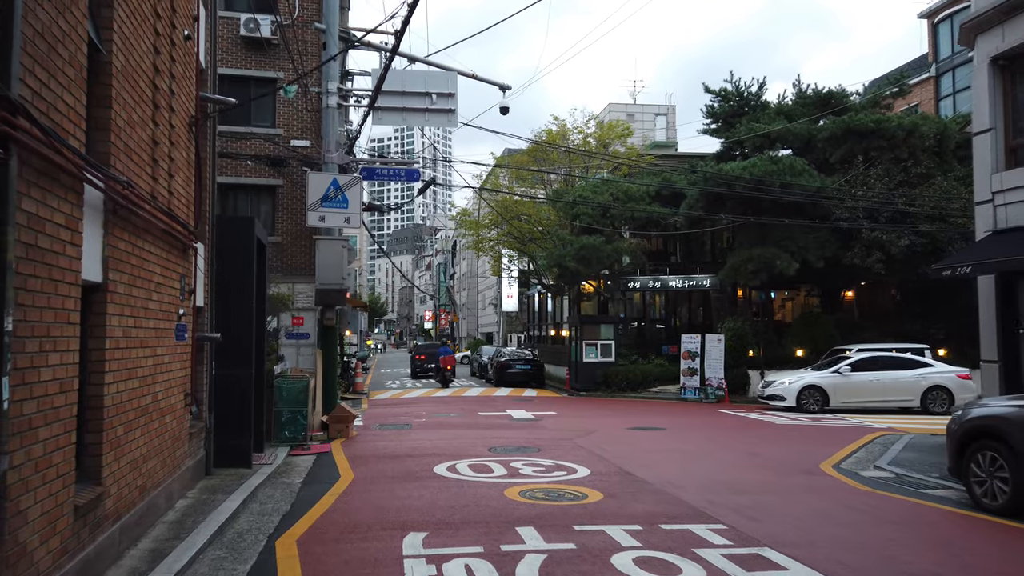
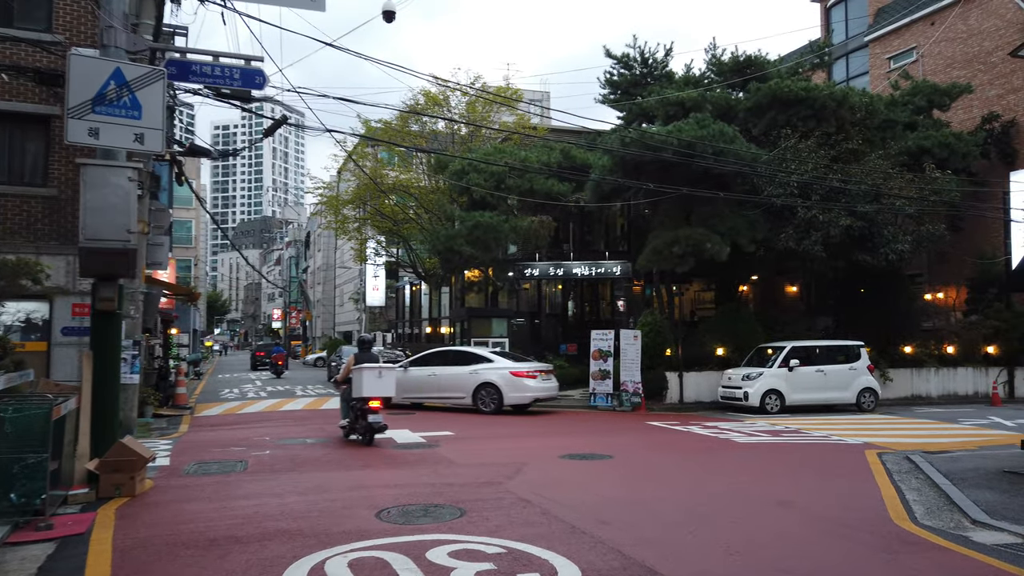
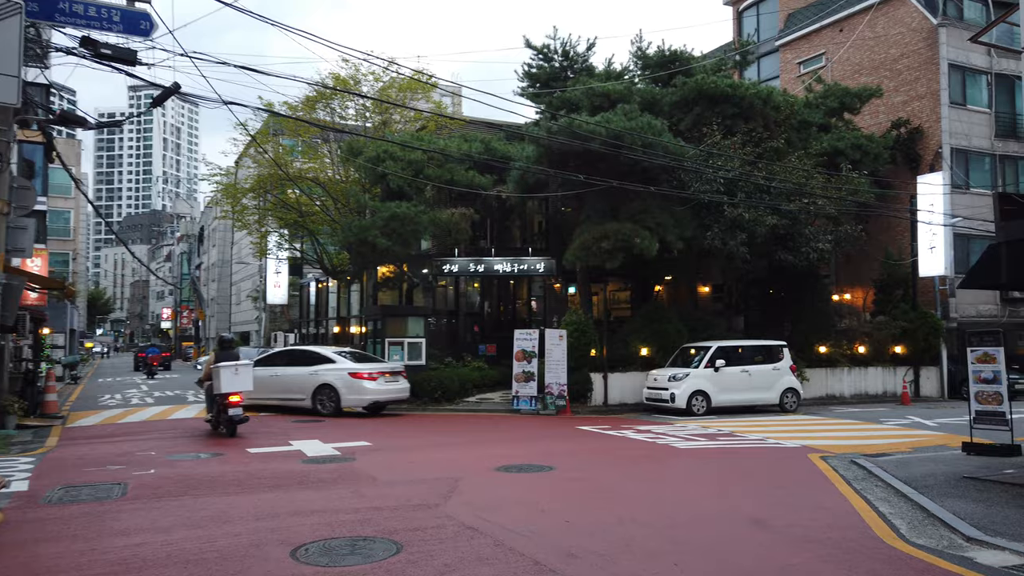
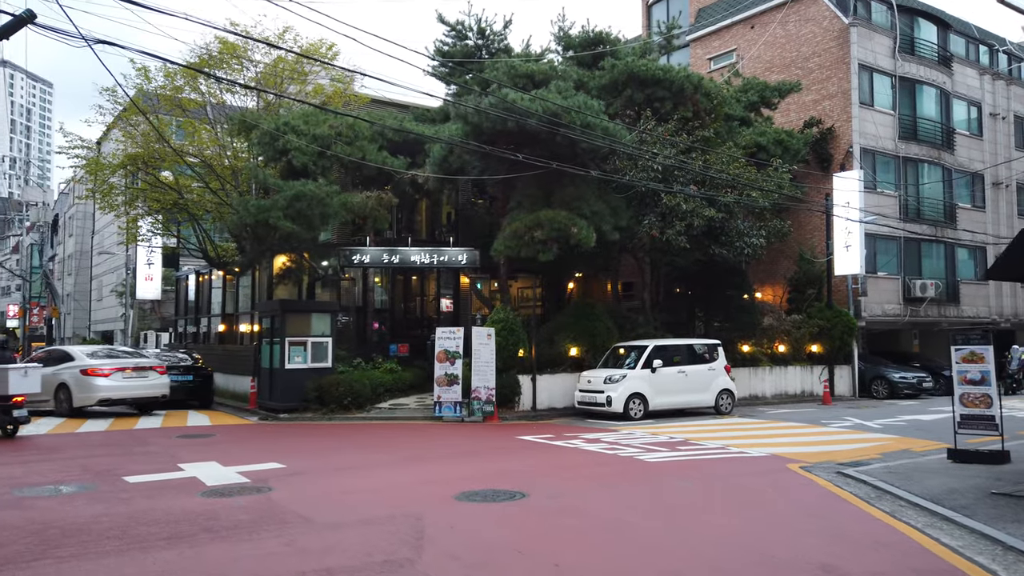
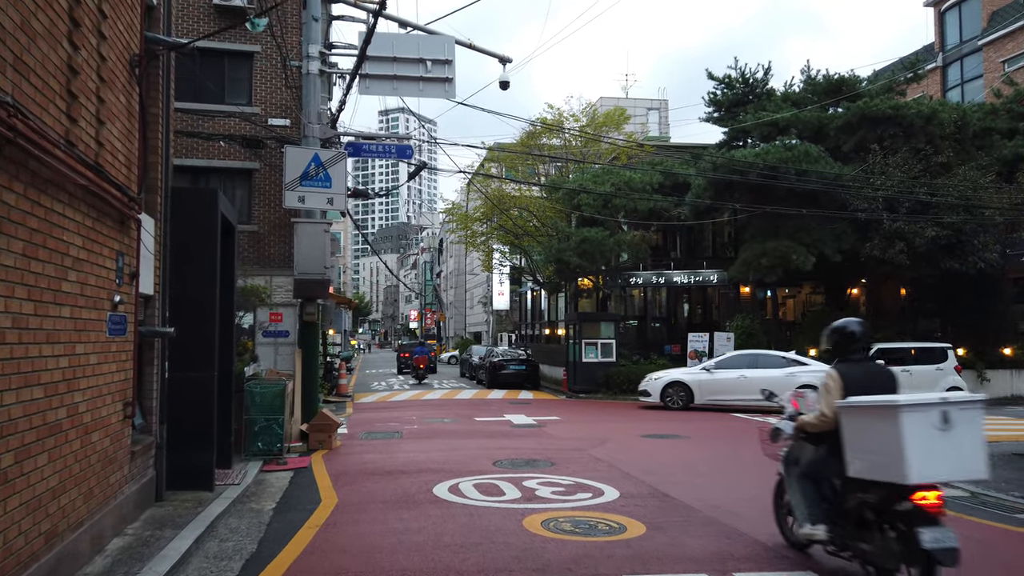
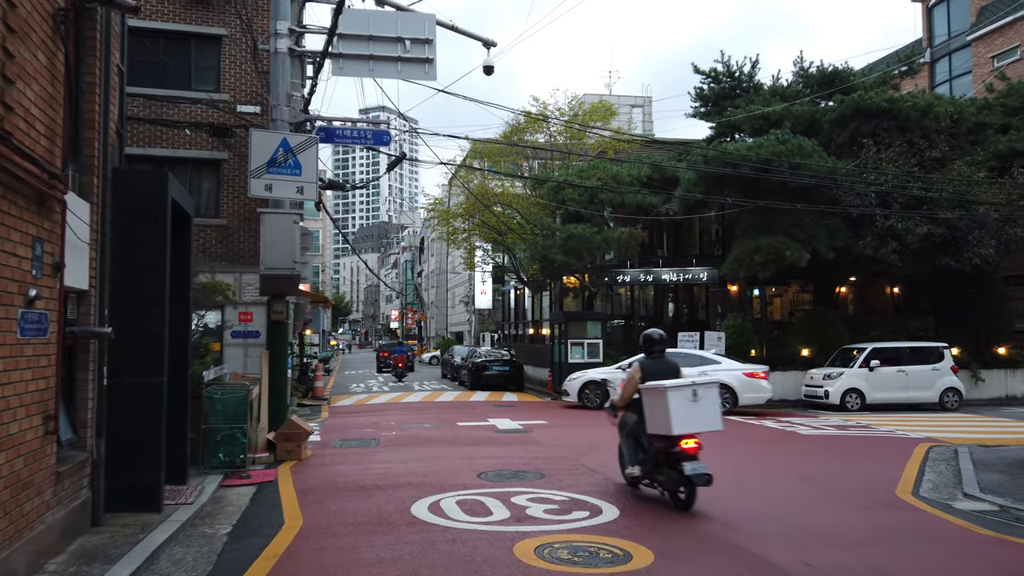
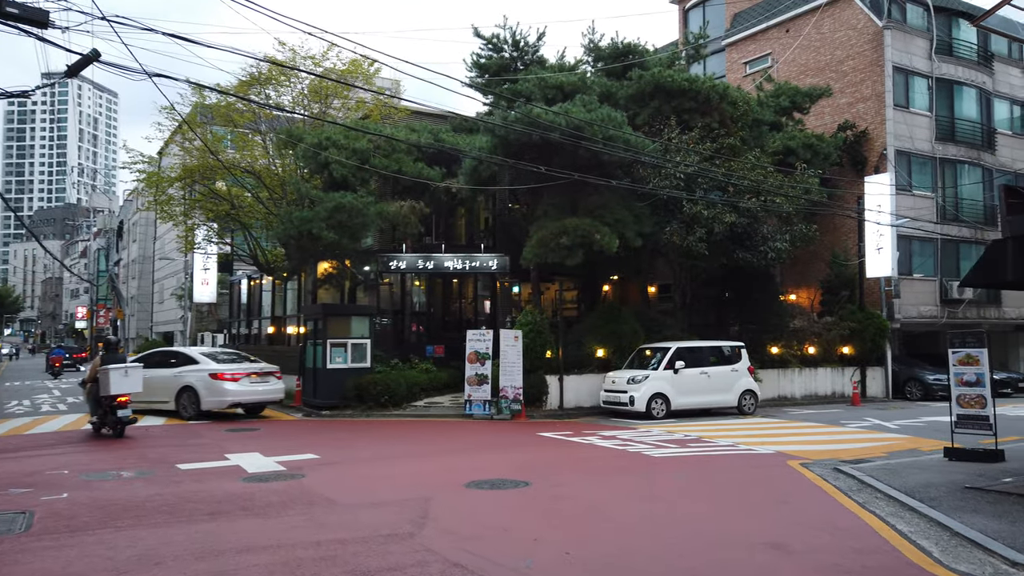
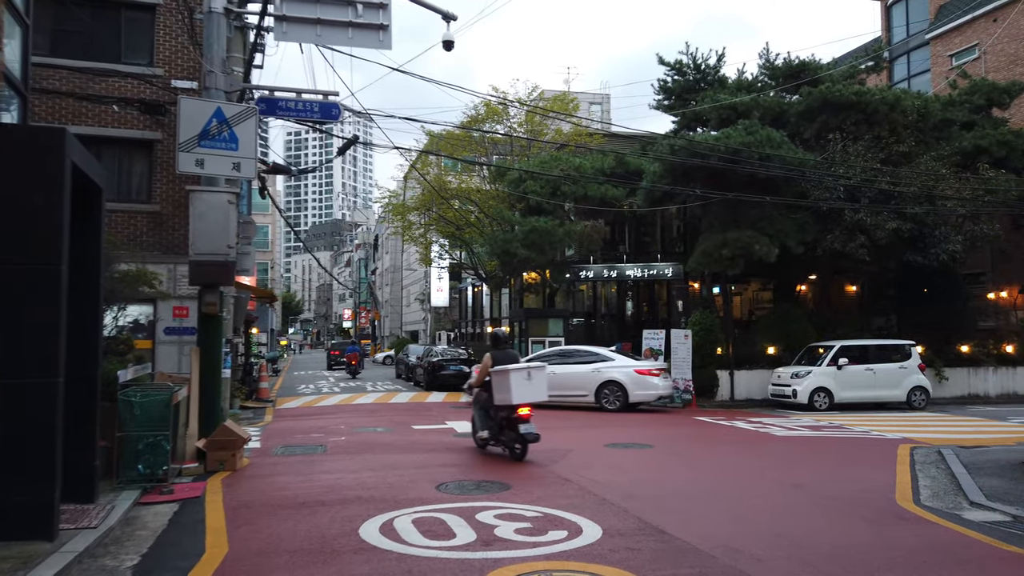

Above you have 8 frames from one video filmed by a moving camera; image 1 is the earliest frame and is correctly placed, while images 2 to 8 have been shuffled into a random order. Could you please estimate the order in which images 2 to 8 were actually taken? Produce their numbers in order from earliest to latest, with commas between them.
5, 6, 8, 2, 3, 7, 4
